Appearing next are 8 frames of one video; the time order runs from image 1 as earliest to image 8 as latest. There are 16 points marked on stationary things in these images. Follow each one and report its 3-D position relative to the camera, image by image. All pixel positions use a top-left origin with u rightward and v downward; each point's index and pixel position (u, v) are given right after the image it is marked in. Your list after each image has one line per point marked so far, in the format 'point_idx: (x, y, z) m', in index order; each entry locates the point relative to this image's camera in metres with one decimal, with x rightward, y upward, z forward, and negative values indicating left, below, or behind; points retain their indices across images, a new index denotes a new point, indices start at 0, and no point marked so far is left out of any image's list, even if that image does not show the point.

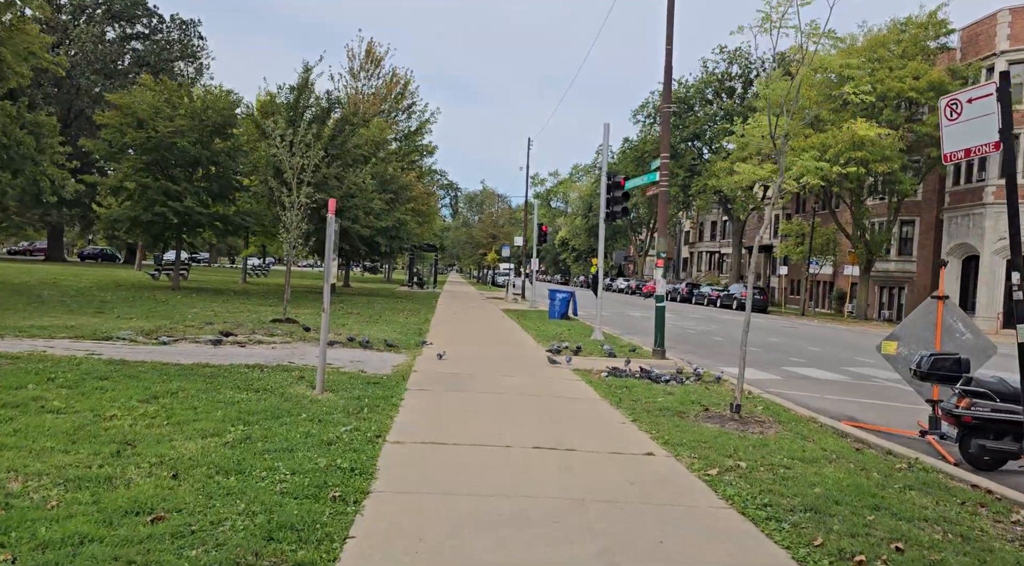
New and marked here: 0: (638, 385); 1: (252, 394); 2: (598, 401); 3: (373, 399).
0: (+1.7, -1.4, +10.4) m
1: (-2.7, -1.2, +8.2) m
2: (+1.0, -1.4, +9.2) m
3: (-1.5, -1.3, +8.3) m
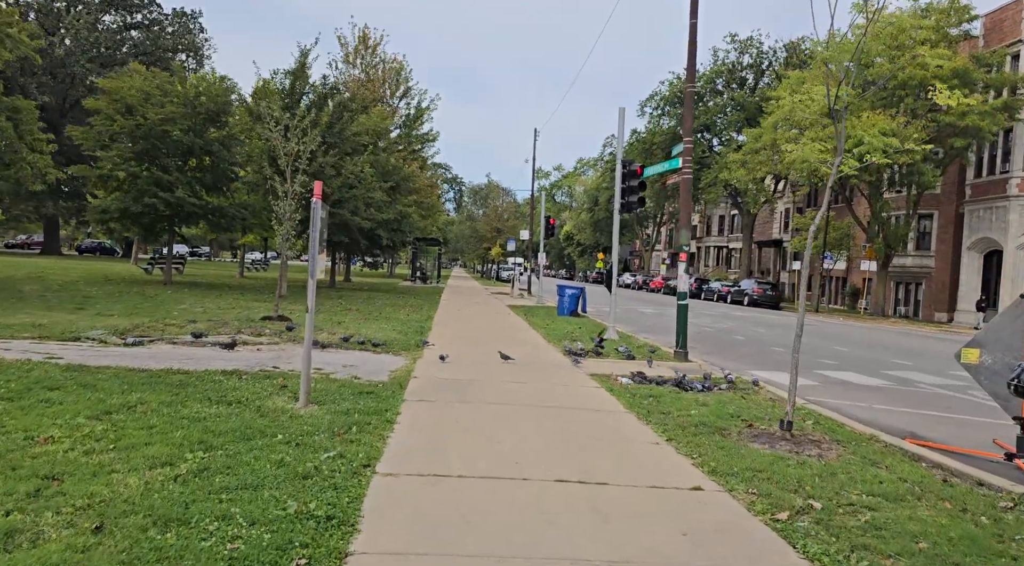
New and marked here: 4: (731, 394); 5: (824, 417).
0: (+1.8, -1.4, +9.2) m
1: (-2.6, -1.1, +7.0) m
2: (+1.2, -1.4, +8.0) m
3: (-1.4, -1.2, +7.2) m
4: (+2.7, -1.4, +9.6) m
5: (+3.3, -1.4, +8.3) m
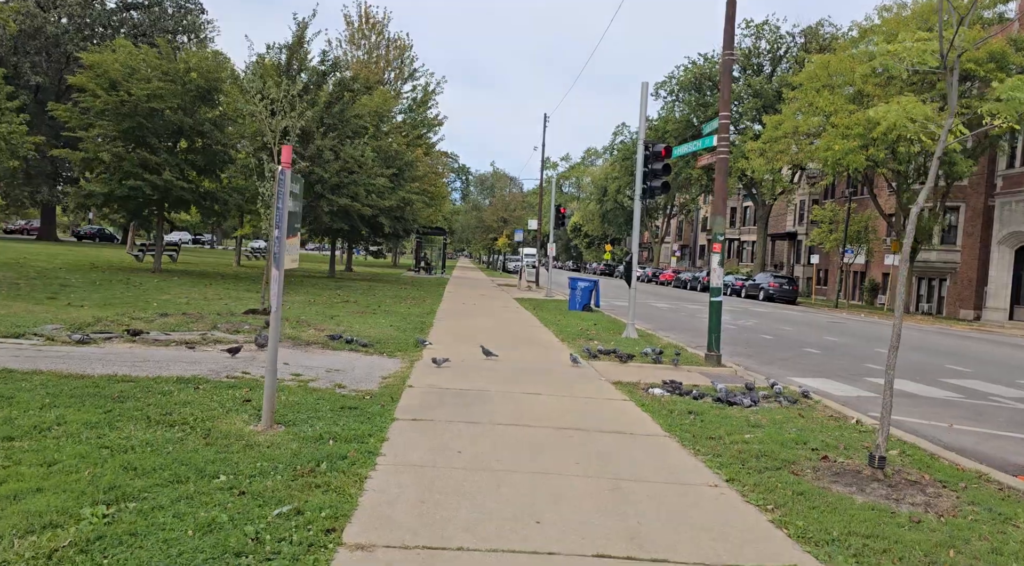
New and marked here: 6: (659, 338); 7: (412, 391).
0: (+2.0, -1.3, +7.7) m
1: (-2.5, -1.1, +5.6) m
2: (+1.3, -1.3, +6.5) m
3: (-1.2, -1.2, +5.7) m
4: (+2.9, -1.4, +8.1) m
5: (+3.5, -1.4, +6.7) m
6: (+2.9, -1.1, +15.1) m
7: (-1.0, -1.1, +7.9) m
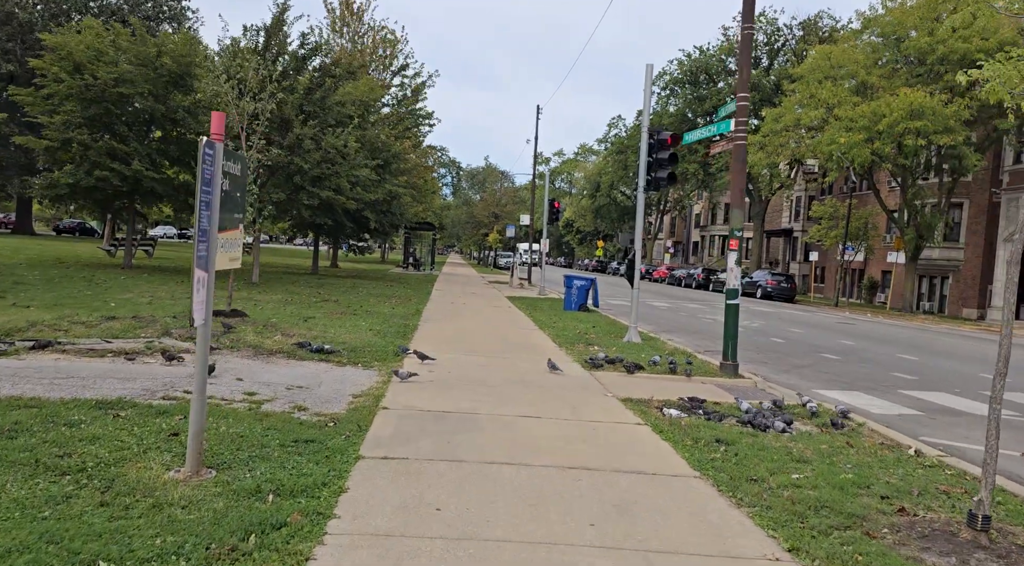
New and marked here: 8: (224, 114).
0: (+1.9, -1.3, +6.4) m
1: (-2.5, -1.1, +4.2) m
2: (+1.2, -1.4, +5.2) m
3: (-1.3, -1.2, +4.4) m
4: (+2.8, -1.4, +6.9) m
5: (+3.4, -1.5, +5.5) m
6: (+2.7, -1.1, +13.9) m
7: (-1.1, -1.1, +6.6) m
8: (-1.8, +1.0, +4.8) m
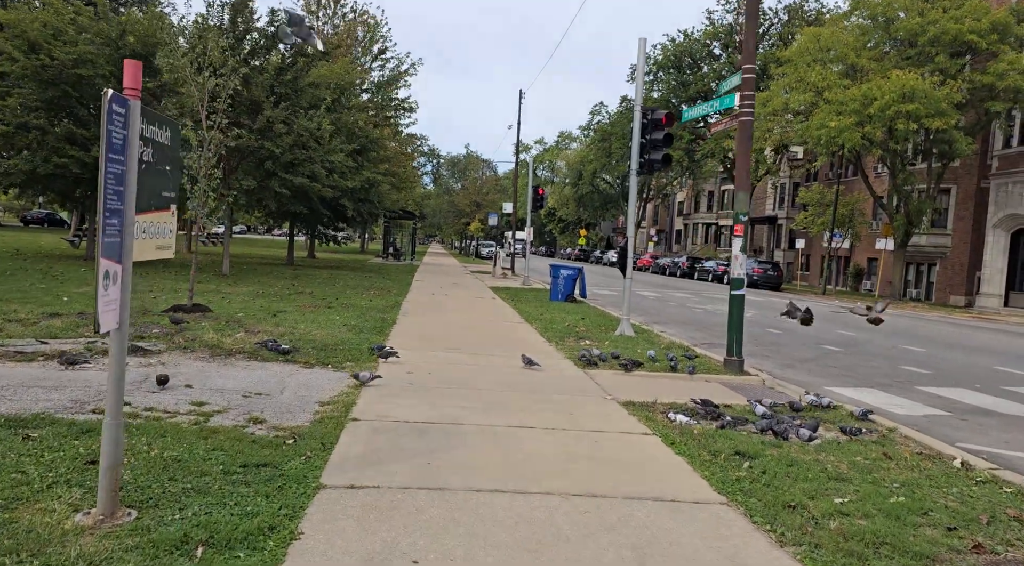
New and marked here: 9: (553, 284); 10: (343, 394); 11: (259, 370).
0: (+1.8, -1.3, +5.6) m
1: (-2.5, -1.1, +3.3) m
2: (+1.2, -1.3, +4.4) m
3: (-1.3, -1.2, +3.5) m
4: (+2.7, -1.3, +6.0) m
5: (+3.4, -1.4, +4.7) m
6: (+2.5, -0.9, +13.0) m
7: (-1.2, -1.1, +5.7) m
8: (-1.8, +1.1, +3.8) m
9: (+1.0, 0.0, +19.3) m
10: (-1.6, -1.0, +7.0) m
11: (-2.5, -0.9, +7.8) m
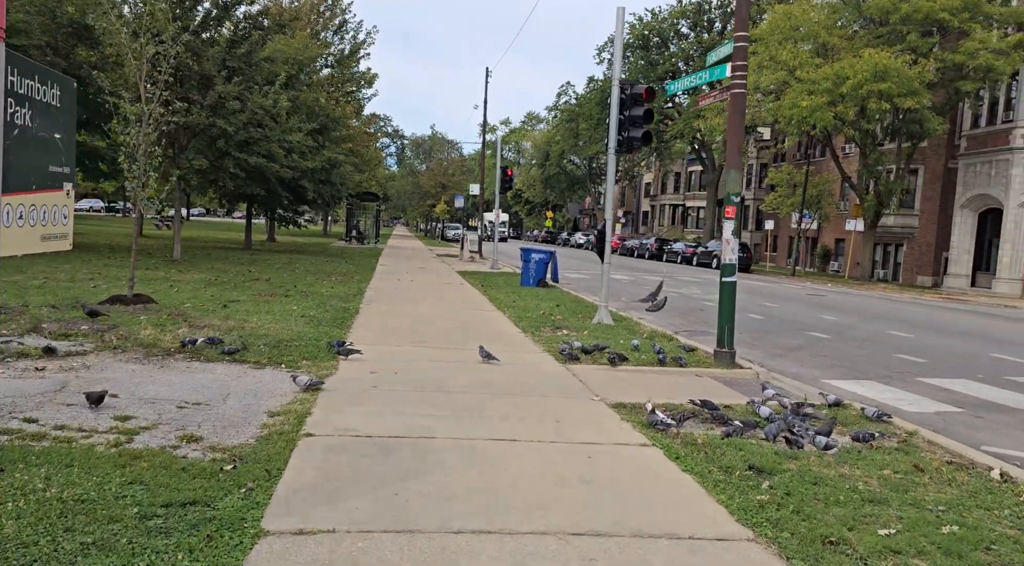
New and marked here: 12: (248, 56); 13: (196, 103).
0: (+1.7, -1.2, +4.9) m
1: (-2.6, -1.1, +2.4) m
2: (+1.1, -1.3, +3.6) m
3: (-1.3, -1.2, +2.6) m
4: (+2.6, -1.2, +5.3) m
5: (+3.3, -1.3, +4.0) m
6: (+2.0, -0.7, +12.3) m
7: (-1.3, -1.0, +4.8) m
8: (-1.8, +1.1, +2.9) m
9: (+0.3, +0.4, +18.5) m
10: (-1.7, -0.9, +6.1) m
11: (-2.7, -0.8, +6.9) m
12: (-6.8, +5.9, +20.1) m
13: (-7.6, +4.3, +18.6) m
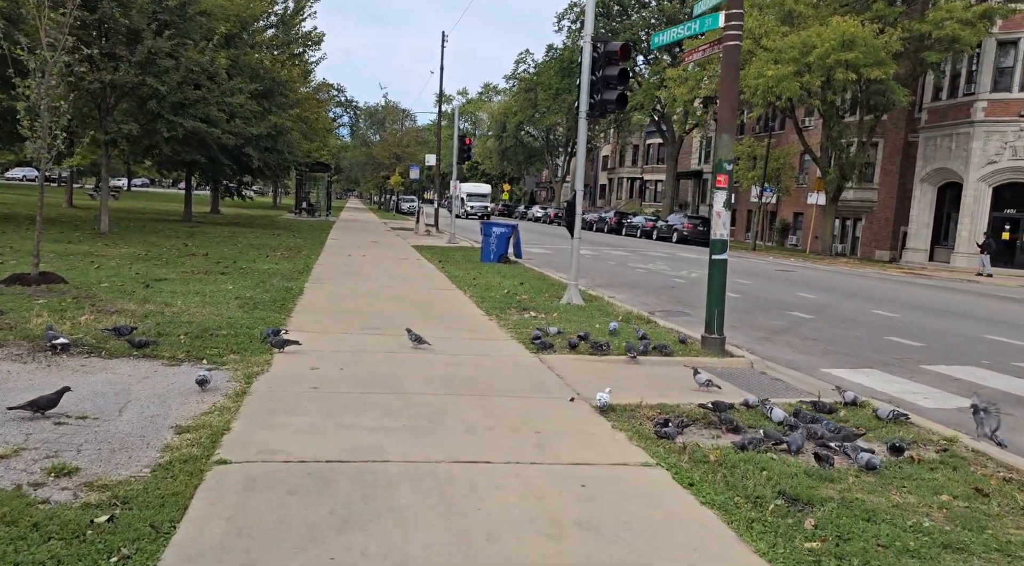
0: (+1.6, -1.1, +3.9) m
1: (-2.5, -1.1, +1.1) m
2: (+1.1, -1.2, +2.6) m
3: (-1.3, -1.2, +1.4) m
4: (+2.4, -1.1, +4.4) m
5: (+3.2, -1.3, +3.1) m
6: (+1.5, -0.3, +11.3) m
7: (-1.4, -1.0, +3.6) m
8: (-1.9, +1.1, +1.6) m
9: (-0.6, +0.9, +17.4) m
10: (-1.9, -0.8, +4.9) m
11: (-3.0, -0.6, +5.6) m
12: (-7.8, +6.5, +18.4) m
13: (-8.5, +4.8, +16.9) m
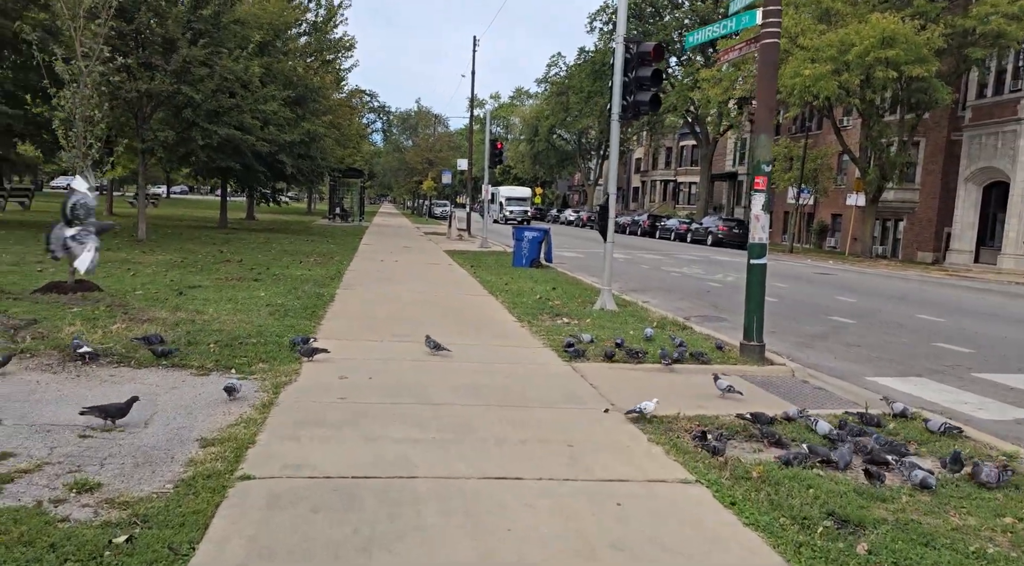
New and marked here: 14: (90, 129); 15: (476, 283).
0: (+1.8, -1.1, +3.6) m
1: (-2.5, -1.2, +1.1) m
2: (+1.2, -1.3, +2.4) m
3: (-1.3, -1.2, +1.3) m
4: (+2.6, -1.2, +4.1) m
5: (+3.3, -1.3, +2.8) m
6: (+1.9, -0.4, +11.1) m
7: (-1.3, -1.0, +3.5) m
8: (-1.8, +1.0, +1.5) m
9: (+0.1, +0.8, +17.2) m
10: (-1.7, -0.9, +4.9) m
11: (-2.7, -0.7, +5.6) m
12: (-7.1, +6.3, +18.5) m
13: (-7.8, +4.7, +17.1) m
14: (-5.6, +2.0, +10.3) m
15: (-0.6, 0.0, +13.3) m
